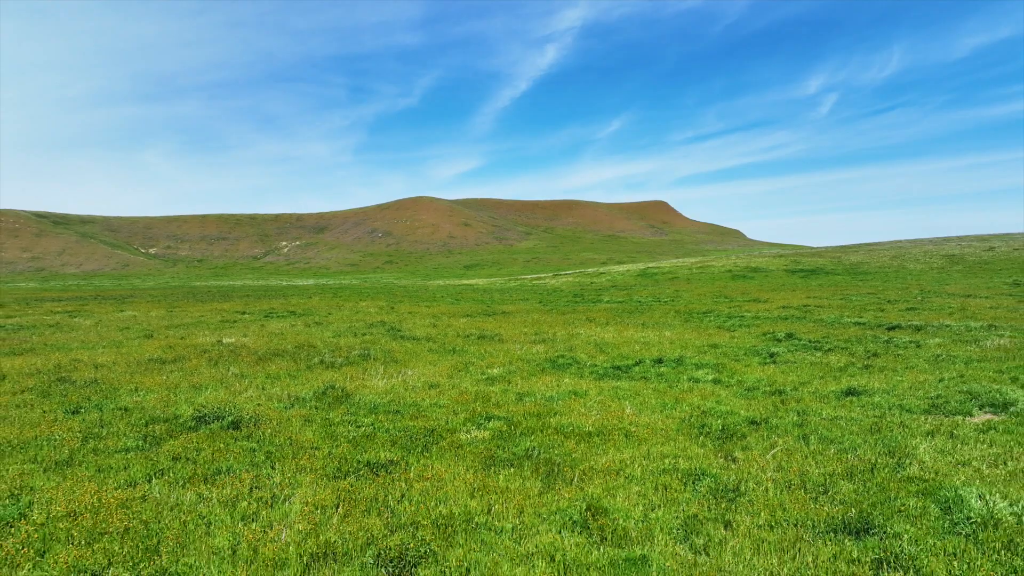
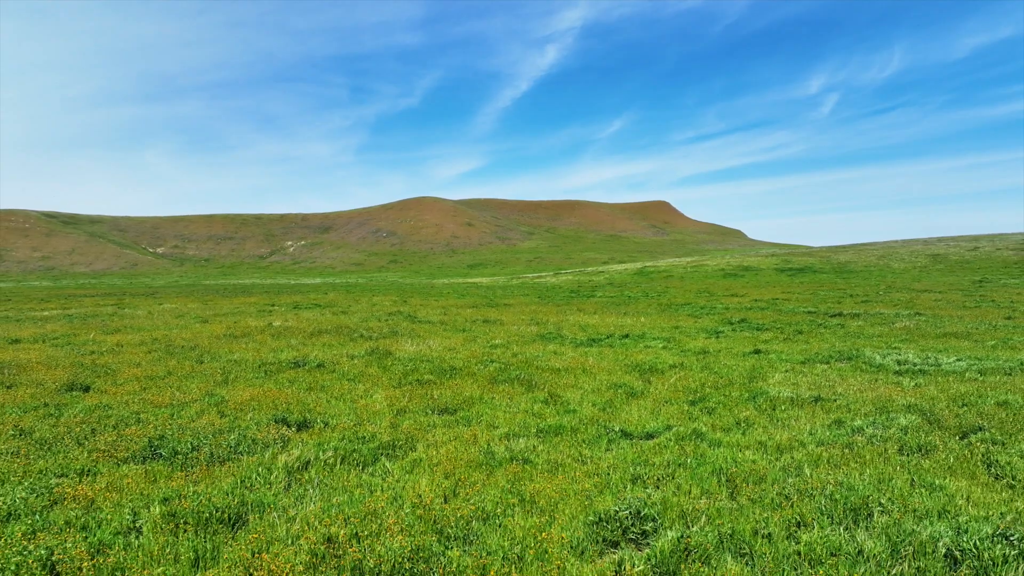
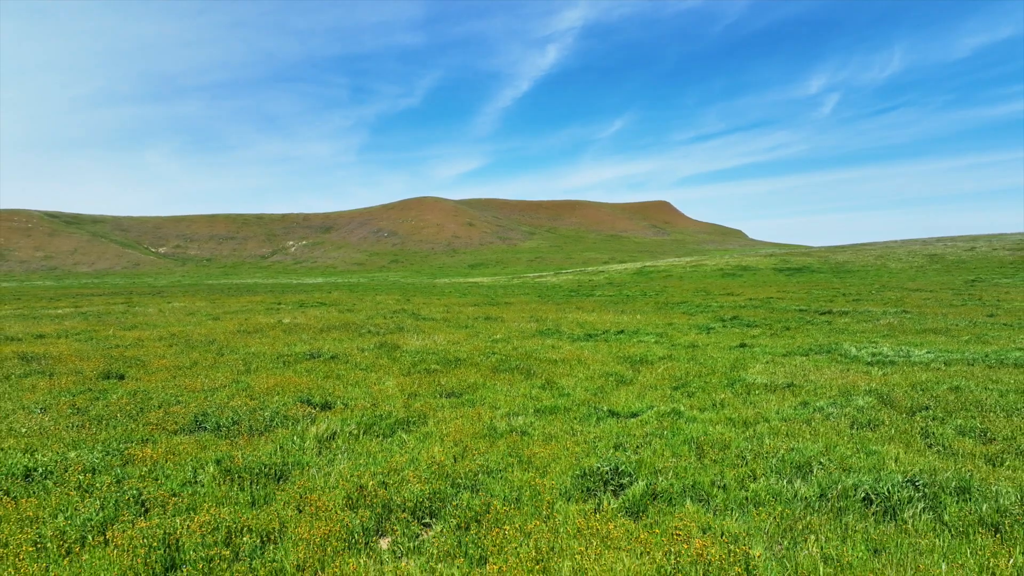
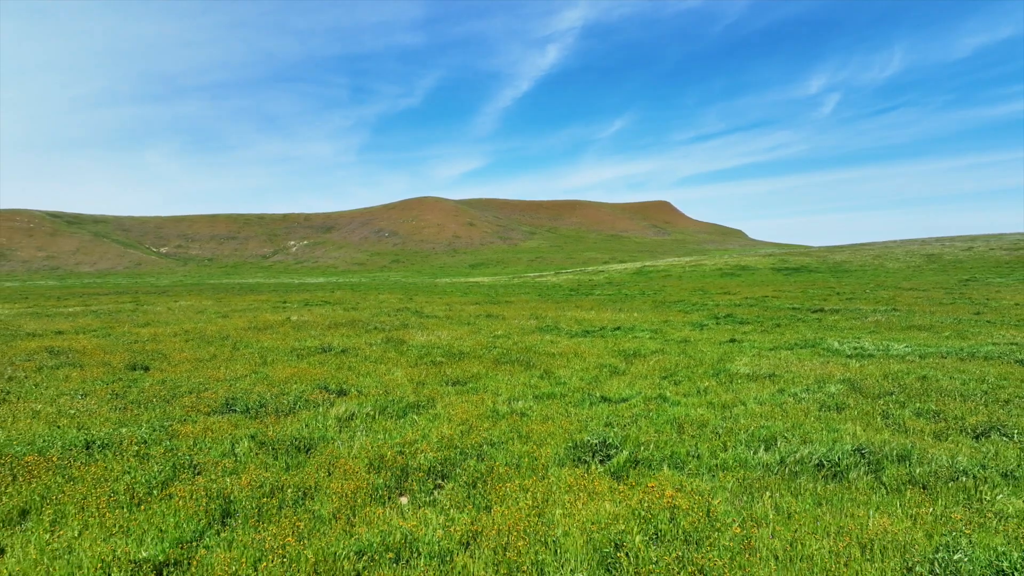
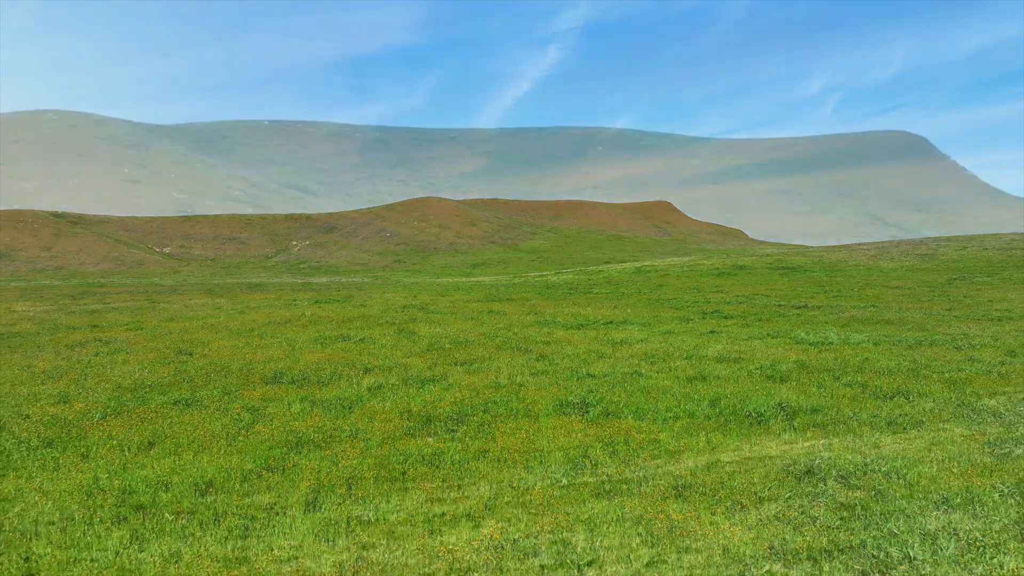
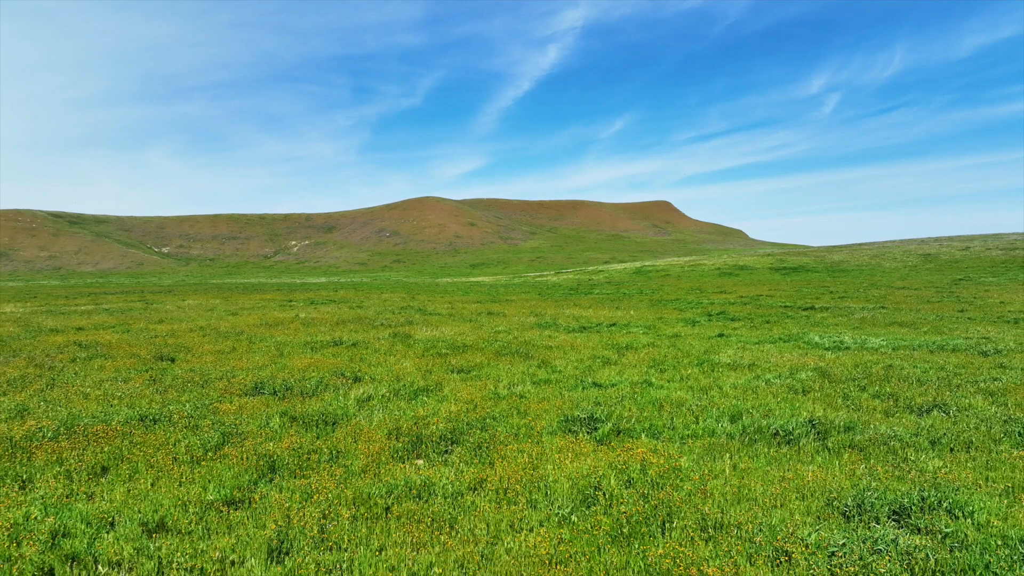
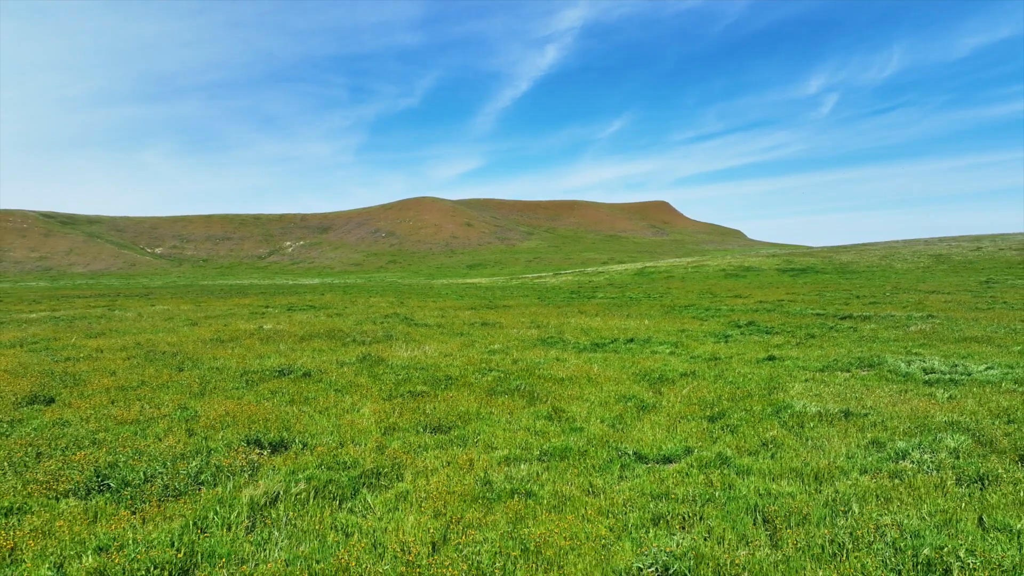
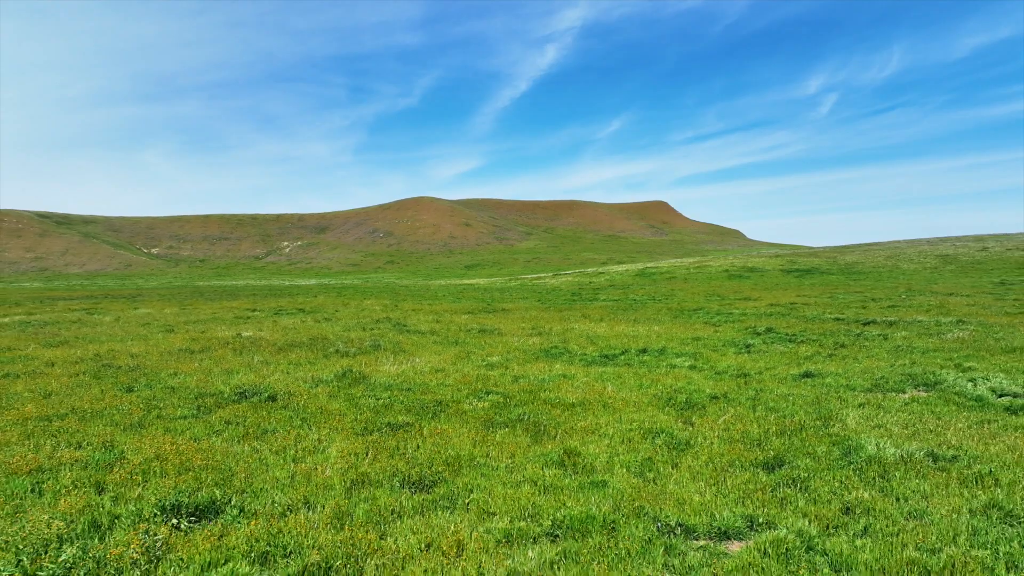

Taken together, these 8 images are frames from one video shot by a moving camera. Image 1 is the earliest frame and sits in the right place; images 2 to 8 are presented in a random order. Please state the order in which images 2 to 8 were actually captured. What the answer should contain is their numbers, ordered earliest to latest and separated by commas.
8, 7, 2, 3, 4, 6, 5
